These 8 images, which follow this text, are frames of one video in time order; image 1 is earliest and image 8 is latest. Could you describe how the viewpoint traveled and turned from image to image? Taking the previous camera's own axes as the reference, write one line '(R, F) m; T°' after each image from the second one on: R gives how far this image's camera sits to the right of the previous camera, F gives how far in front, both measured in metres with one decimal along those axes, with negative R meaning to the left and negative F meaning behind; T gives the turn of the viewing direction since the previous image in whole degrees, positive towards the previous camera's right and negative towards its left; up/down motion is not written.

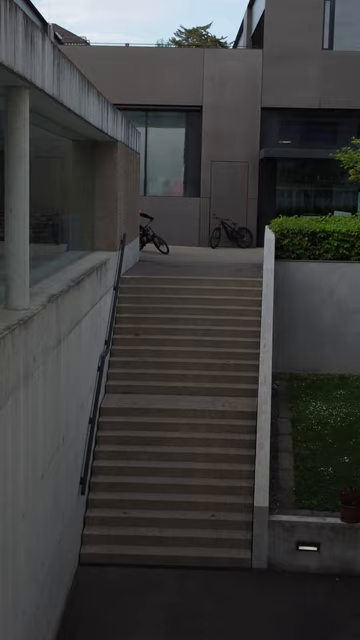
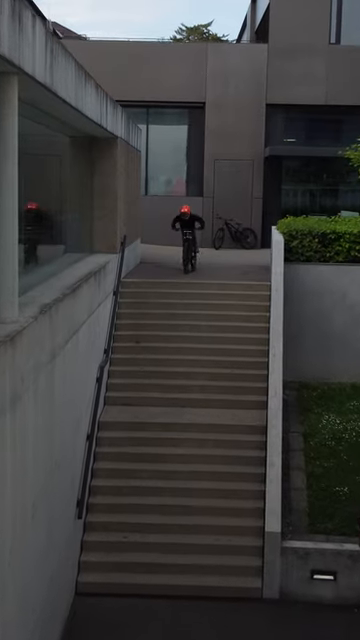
(0.0, +0.7) m; 0°
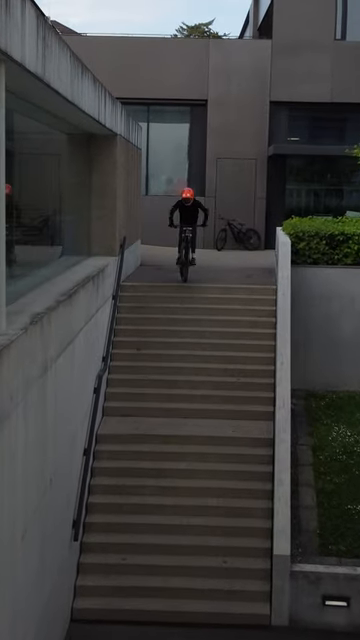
(0.0, +0.5) m; 0°
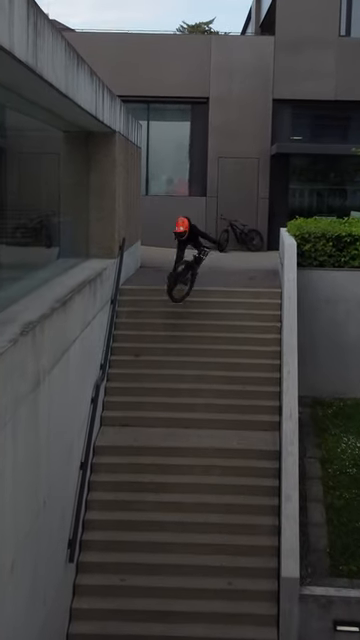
(0.0, +0.5) m; 0°
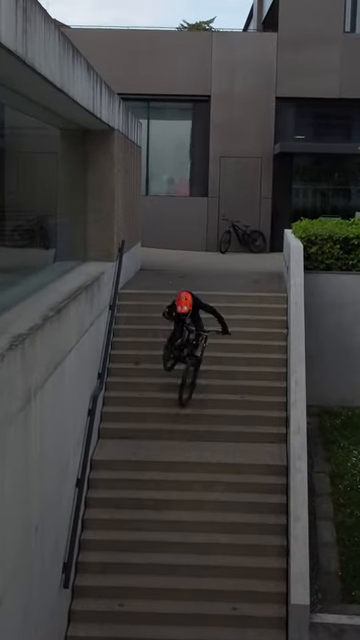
(0.0, +0.5) m; 0°
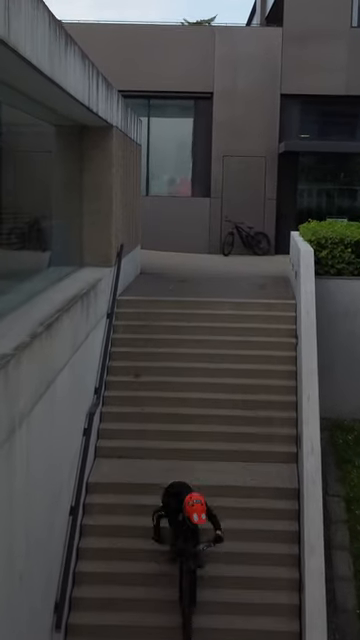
(0.0, +0.7) m; 0°
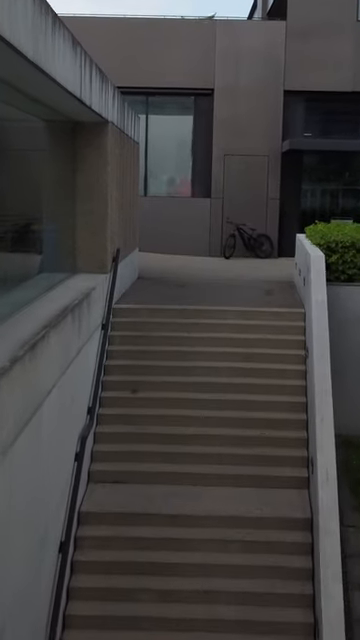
(0.0, +0.7) m; 0°
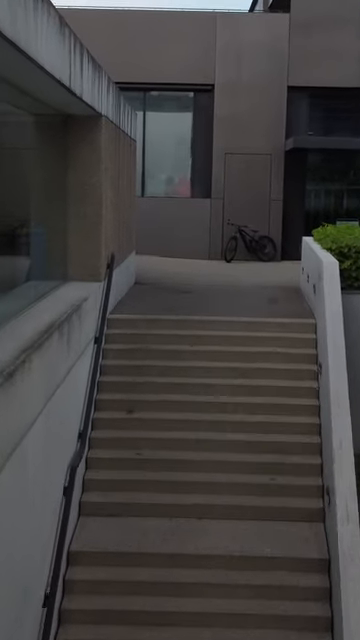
(0.0, +0.8) m; 0°
